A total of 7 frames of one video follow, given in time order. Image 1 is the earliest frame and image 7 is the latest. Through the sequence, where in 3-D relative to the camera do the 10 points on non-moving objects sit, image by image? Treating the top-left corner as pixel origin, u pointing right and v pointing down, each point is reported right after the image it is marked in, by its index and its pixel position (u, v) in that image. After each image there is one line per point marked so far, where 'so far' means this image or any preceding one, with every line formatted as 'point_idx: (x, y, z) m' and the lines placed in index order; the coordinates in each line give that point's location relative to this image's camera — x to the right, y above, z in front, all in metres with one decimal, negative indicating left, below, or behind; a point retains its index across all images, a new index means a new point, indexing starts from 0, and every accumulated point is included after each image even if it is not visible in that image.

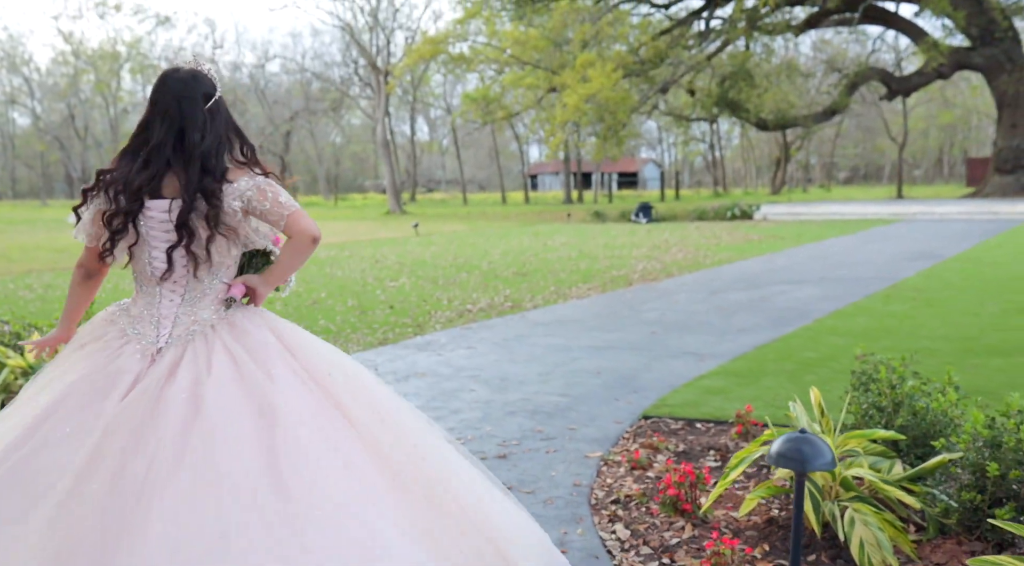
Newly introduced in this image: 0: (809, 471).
0: (+0.8, -0.5, +2.0) m
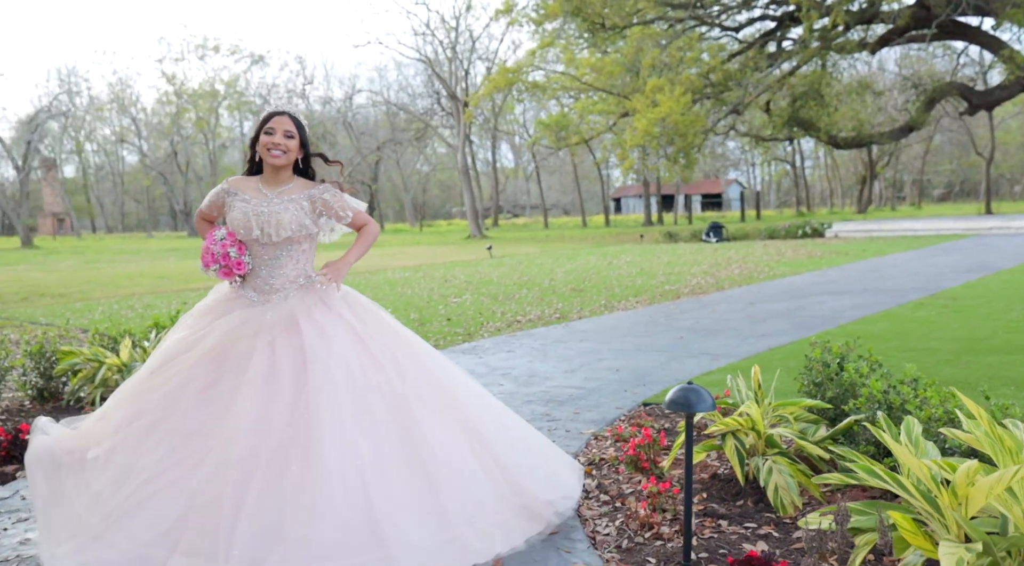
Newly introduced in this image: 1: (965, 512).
0: (+0.6, -0.4, +2.5) m
1: (+1.1, -0.6, +1.9) m
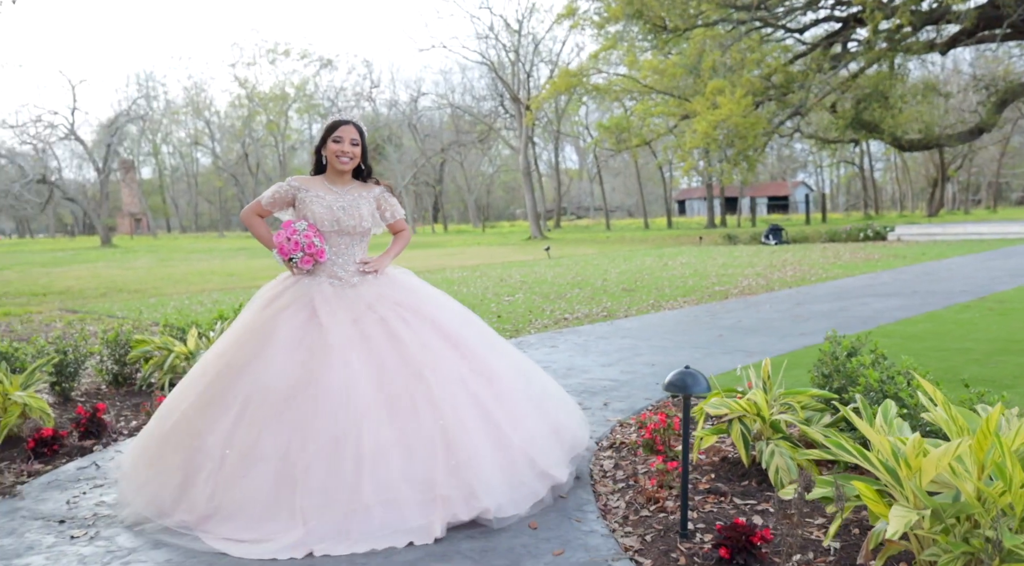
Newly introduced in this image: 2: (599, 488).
0: (+0.6, -0.4, +2.7) m
1: (+1.1, -0.5, +2.1) m
2: (+0.4, -0.9, +3.5) m
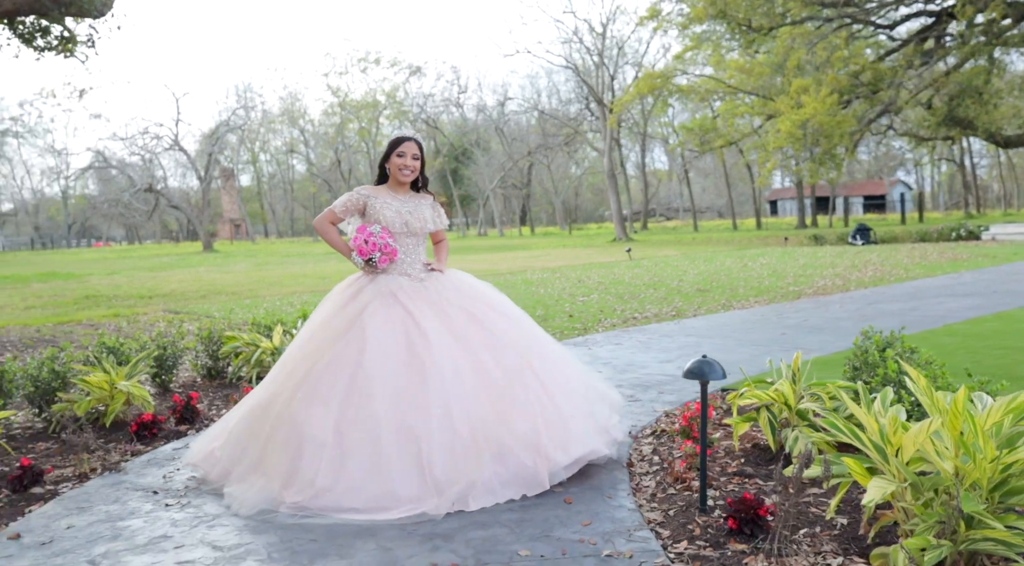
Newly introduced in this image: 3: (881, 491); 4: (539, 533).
0: (+0.7, -0.4, +2.9) m
1: (+1.1, -0.5, +2.2) m
2: (+0.6, -0.9, +3.7) m
3: (+1.0, -0.6, +2.1) m
4: (+0.1, -1.0, +3.1) m
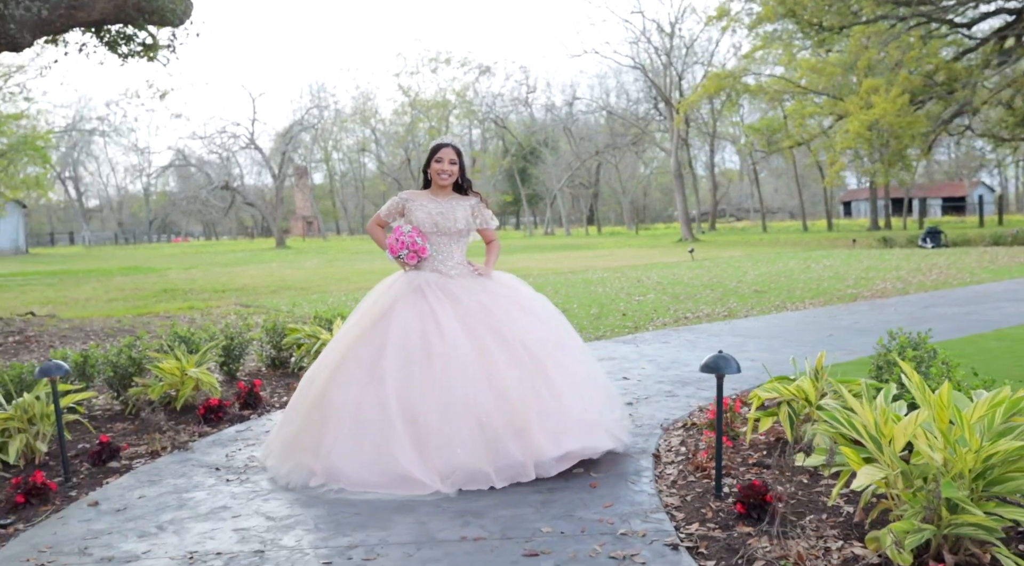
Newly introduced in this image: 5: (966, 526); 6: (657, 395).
0: (+0.8, -0.4, +3.1) m
1: (+1.2, -0.5, +2.3) m
2: (+0.8, -0.9, +3.9) m
3: (+1.1, -0.6, +2.3) m
4: (+0.2, -1.0, +3.3) m
5: (+1.2, -0.7, +2.1) m
6: (+1.0, -0.8, +5.6) m
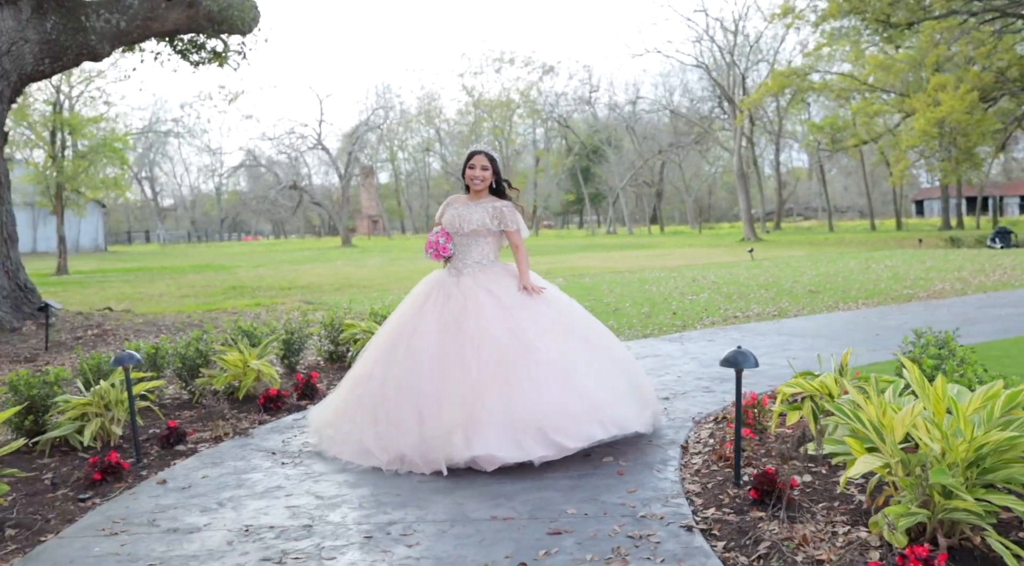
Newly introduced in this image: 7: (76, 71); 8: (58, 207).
0: (+1.0, -0.3, +3.2) m
1: (+1.2, -0.5, +2.5) m
2: (+0.9, -0.9, +4.0) m
3: (+1.1, -0.6, +2.4) m
4: (+0.3, -1.0, +3.5) m
5: (+1.3, -0.7, +2.2) m
6: (+1.3, -0.8, +5.7) m
7: (-11.0, +5.5, +19.8) m
8: (-11.1, +1.9, +19.1) m
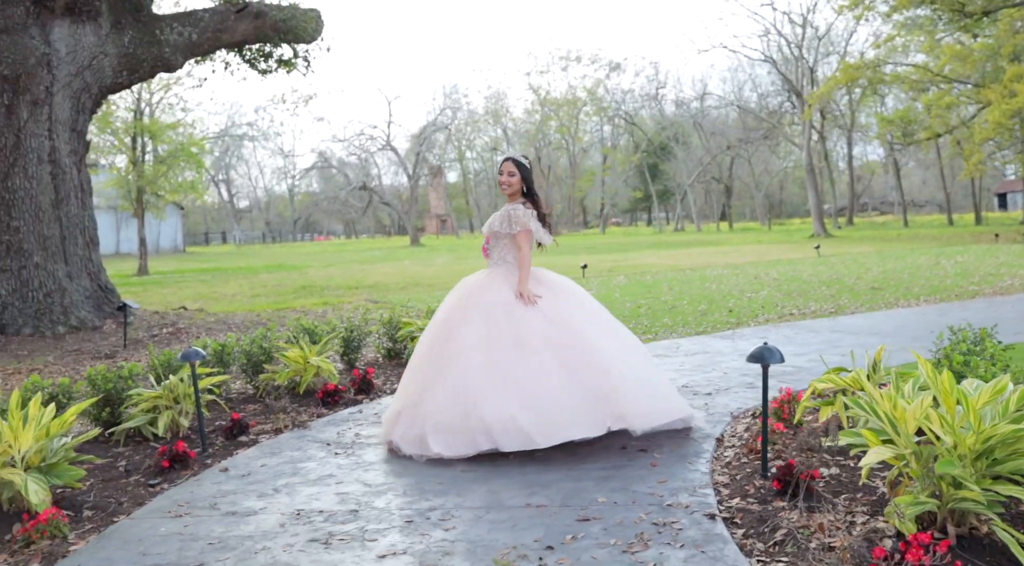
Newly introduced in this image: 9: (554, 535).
0: (+1.1, -0.3, +3.3) m
1: (+1.3, -0.5, +2.5) m
2: (+1.1, -0.9, +4.1) m
3: (+1.2, -0.5, +2.5) m
4: (+0.5, -1.0, +3.6) m
5: (+1.3, -0.6, +2.3) m
6: (+1.7, -0.8, +5.7) m
7: (-9.6, +5.5, +20.7) m
8: (-9.7, +1.9, +20.1) m
9: (+0.2, -1.0, +3.1) m
